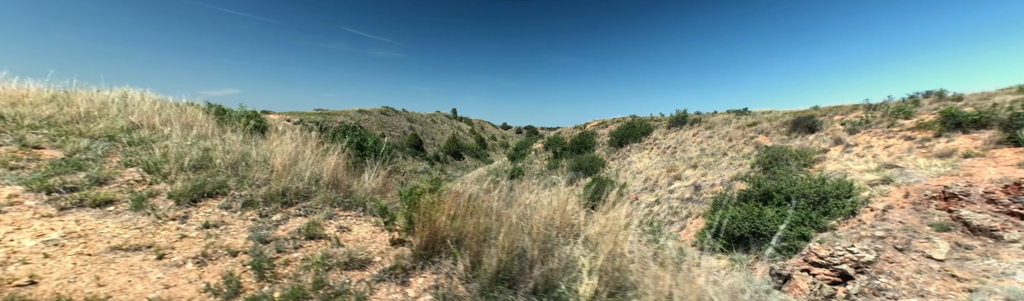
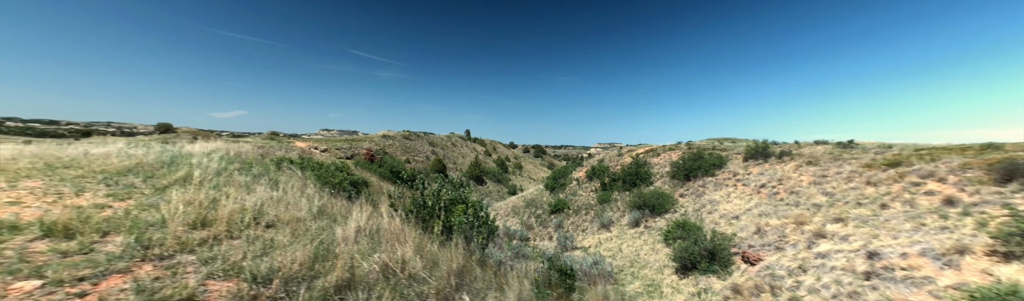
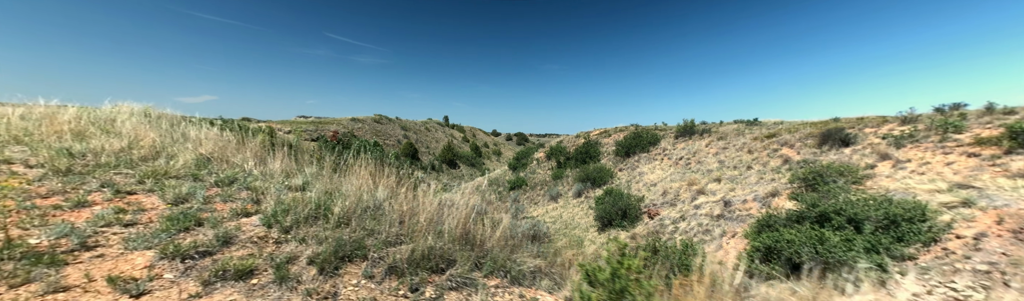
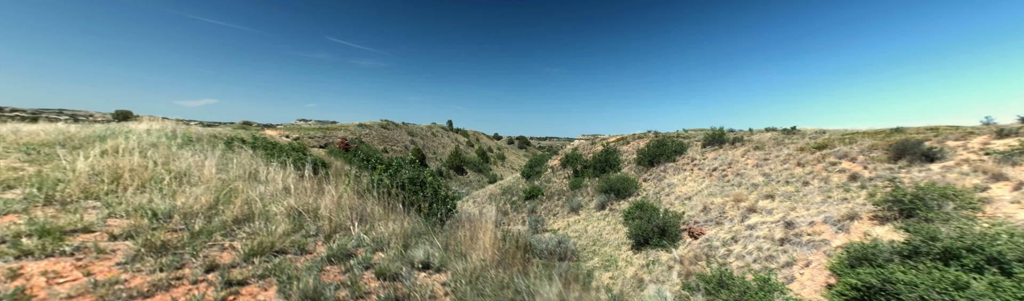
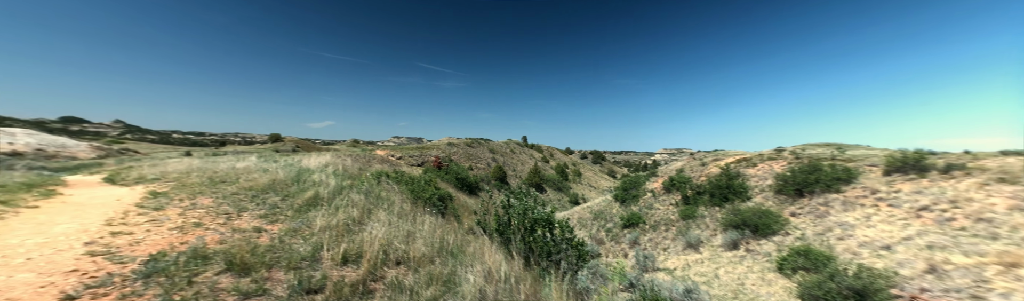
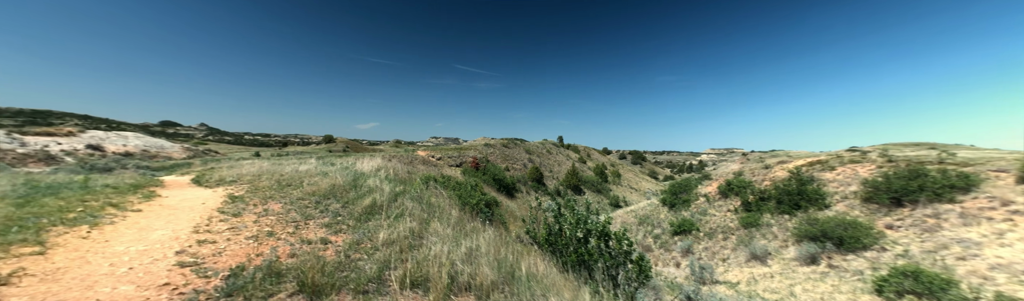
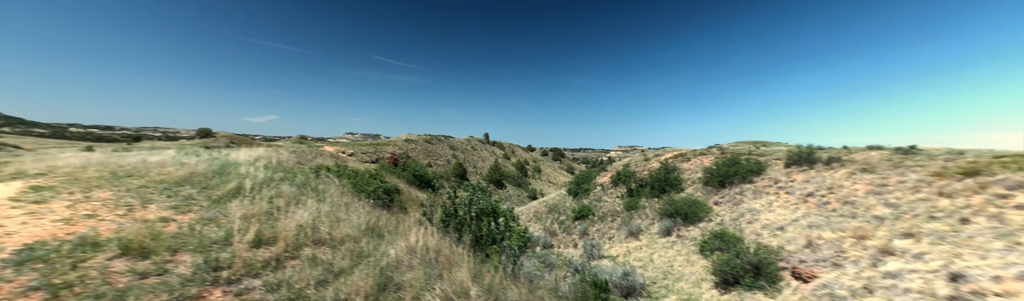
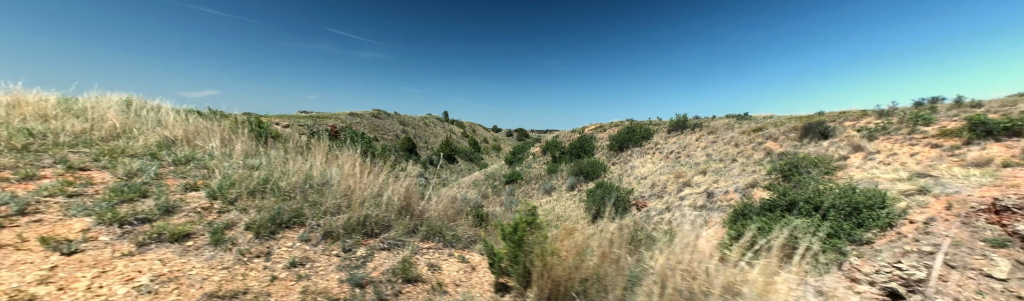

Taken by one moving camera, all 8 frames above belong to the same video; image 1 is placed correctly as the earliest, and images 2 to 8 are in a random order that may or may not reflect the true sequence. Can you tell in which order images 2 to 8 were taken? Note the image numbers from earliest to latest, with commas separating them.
8, 3, 4, 2, 7, 5, 6
